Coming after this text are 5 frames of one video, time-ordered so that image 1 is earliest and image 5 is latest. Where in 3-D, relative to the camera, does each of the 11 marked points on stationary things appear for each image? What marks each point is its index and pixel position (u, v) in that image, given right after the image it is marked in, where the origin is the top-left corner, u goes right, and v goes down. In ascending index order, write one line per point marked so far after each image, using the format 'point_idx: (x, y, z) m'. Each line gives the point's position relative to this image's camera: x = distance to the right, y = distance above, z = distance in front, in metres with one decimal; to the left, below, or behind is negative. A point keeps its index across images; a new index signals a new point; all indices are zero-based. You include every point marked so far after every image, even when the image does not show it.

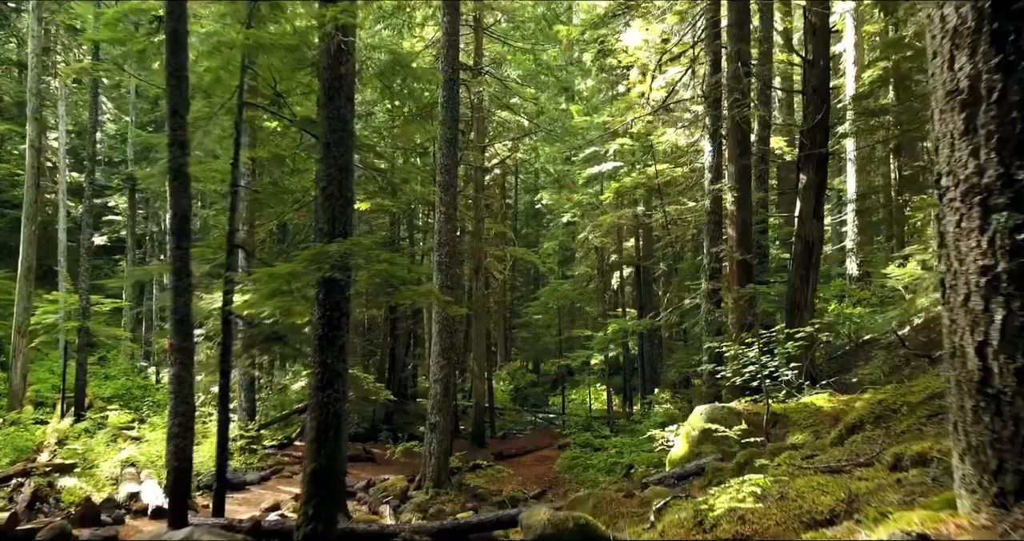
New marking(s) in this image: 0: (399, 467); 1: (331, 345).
0: (-2.3, -4.1, +15.1) m
1: (-1.5, -0.6, +6.3) m
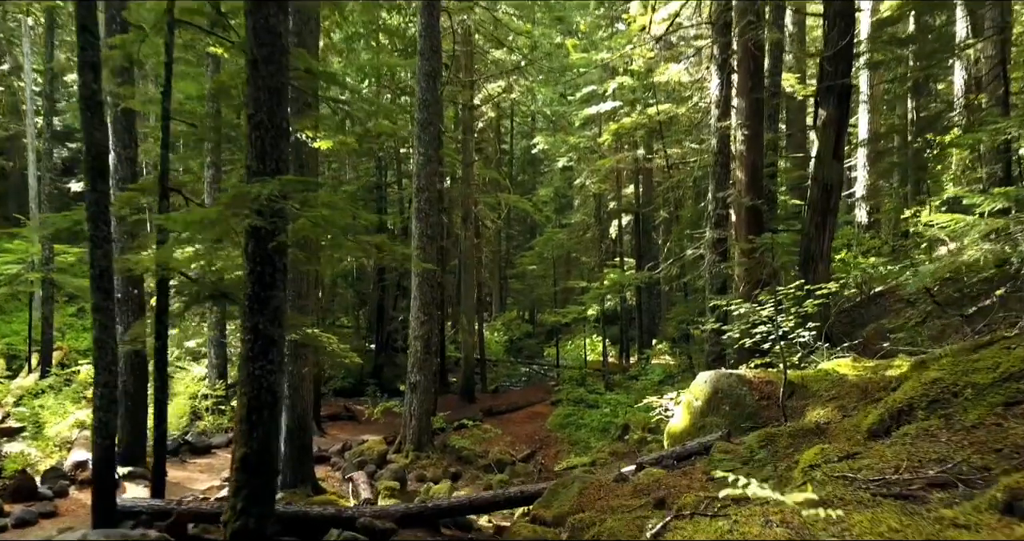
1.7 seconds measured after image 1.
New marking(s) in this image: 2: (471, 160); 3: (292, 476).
0: (-2.6, -3.1, +14.3) m
1: (-1.8, -0.3, +5.2) m
2: (-1.1, +2.8, +18.8) m
3: (-2.8, -2.6, +9.3) m
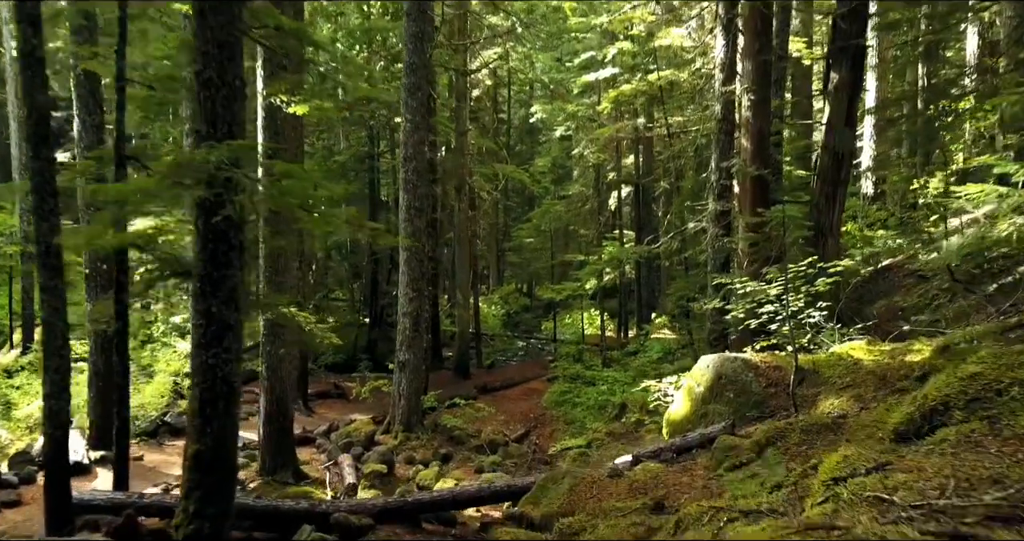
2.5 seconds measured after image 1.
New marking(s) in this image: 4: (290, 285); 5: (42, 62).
0: (-2.7, -2.6, +13.8) m
1: (-1.9, -0.1, +4.7) m
2: (-1.2, +3.5, +18.1) m
3: (-2.9, -2.3, +8.9) m
4: (-2.7, -0.2, +9.0) m
5: (-3.7, +1.7, +5.9) m
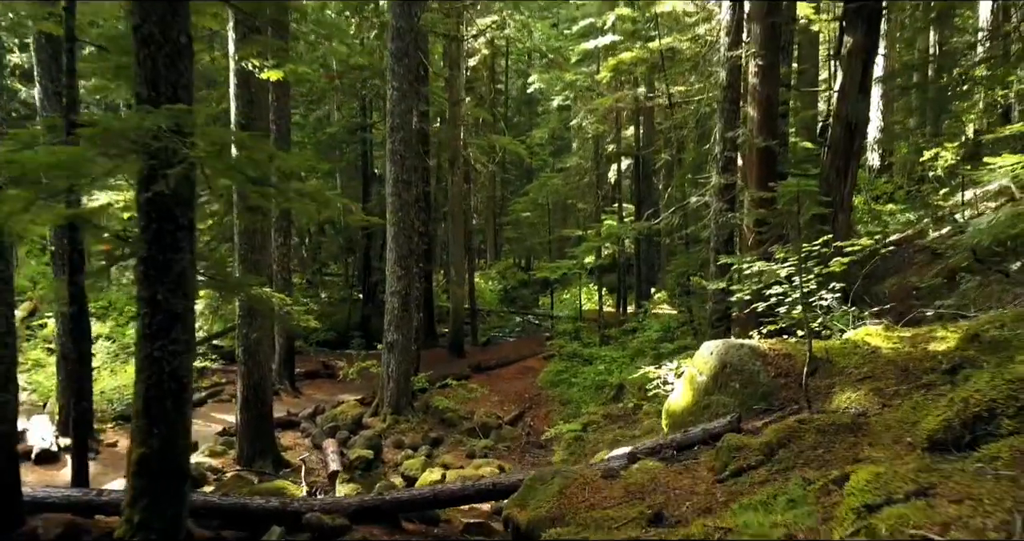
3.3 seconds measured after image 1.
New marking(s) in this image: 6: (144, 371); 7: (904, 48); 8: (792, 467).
0: (-2.8, -2.1, +13.4) m
1: (-2.0, 0.0, +4.2) m
2: (-1.3, +4.1, +17.4) m
3: (-3.0, -2.1, +8.4) m
4: (-2.8, +0.1, +8.5) m
5: (-3.8, +1.8, +5.3) m
6: (-2.1, -0.6, +4.2) m
7: (+8.7, +4.9, +16.4) m
8: (+1.5, -1.1, +4.0) m
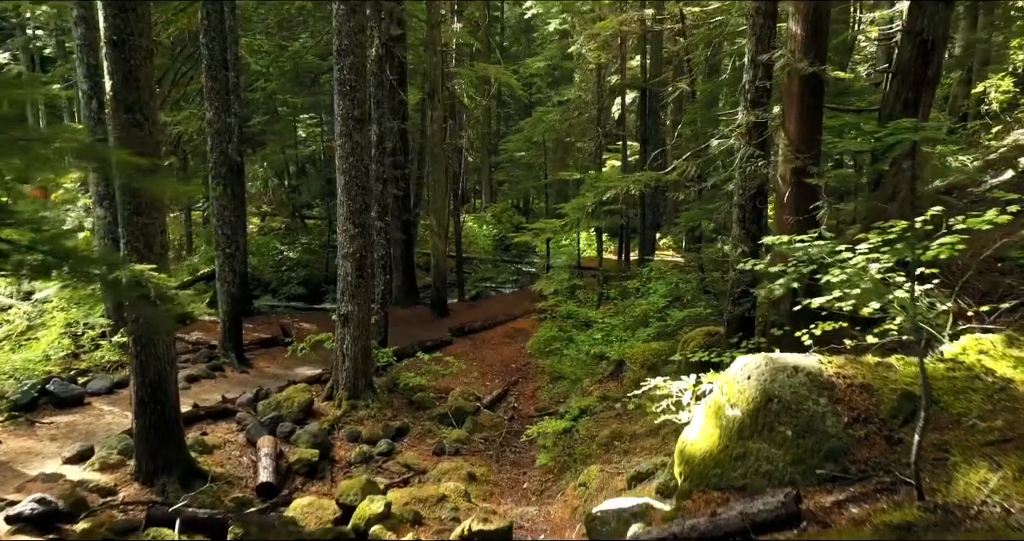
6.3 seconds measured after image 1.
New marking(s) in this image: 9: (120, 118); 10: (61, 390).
0: (-3.0, -1.4, +11.6) m
1: (-2.3, -0.1, +2.3) m
2: (-1.5, +5.1, +15.1) m
3: (-3.3, -1.8, +6.7) m
4: (-3.1, +0.4, +6.5) m
5: (-4.1, +1.8, +3.2) m
6: (-2.4, -0.6, +2.3) m
7: (+8.5, +5.9, +13.9) m
8: (+1.2, -1.1, +2.1) m
9: (-3.3, +1.3, +6.1) m
10: (-5.6, -1.5, +9.2) m
